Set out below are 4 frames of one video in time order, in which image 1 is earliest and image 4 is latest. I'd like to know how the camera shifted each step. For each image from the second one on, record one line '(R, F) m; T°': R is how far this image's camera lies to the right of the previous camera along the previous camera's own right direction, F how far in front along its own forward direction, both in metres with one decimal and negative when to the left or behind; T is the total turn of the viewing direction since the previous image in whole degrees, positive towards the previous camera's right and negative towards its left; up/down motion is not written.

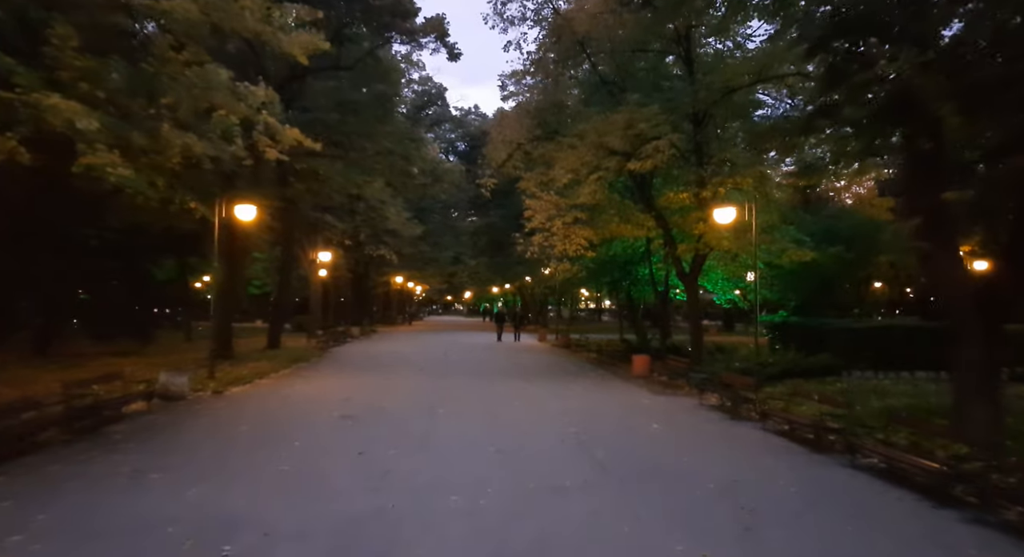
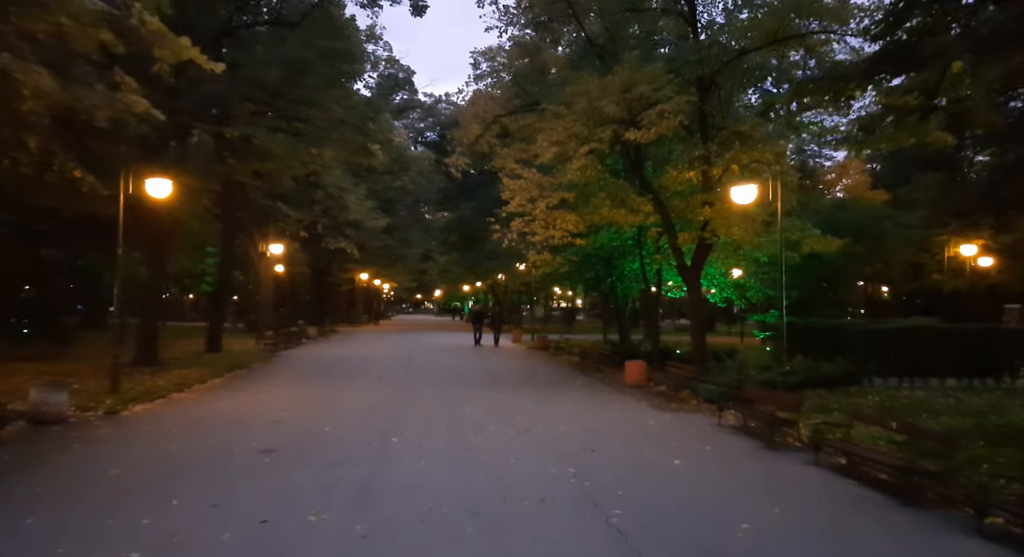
(-0.1, +3.4) m; +2°
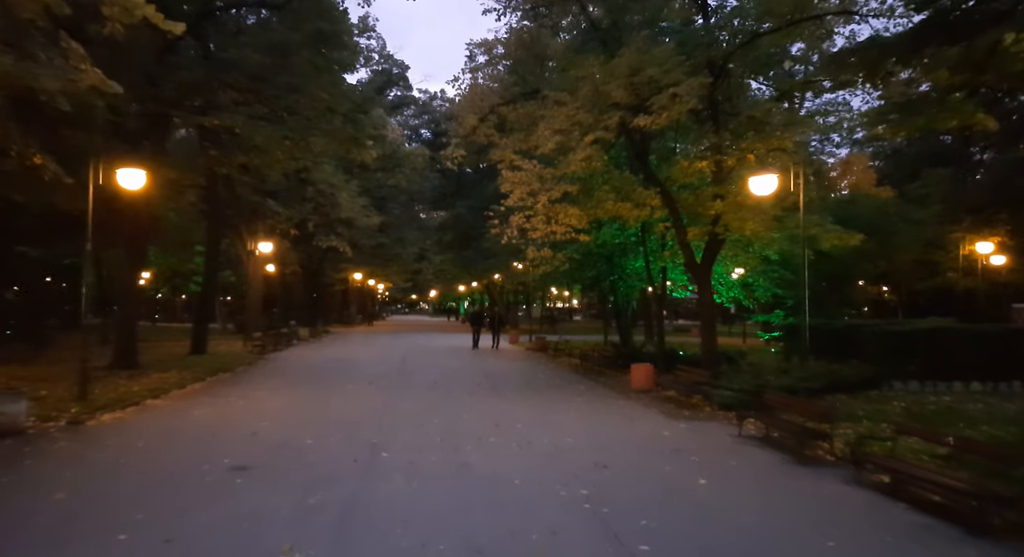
(-0.1, +1.1) m; 0°
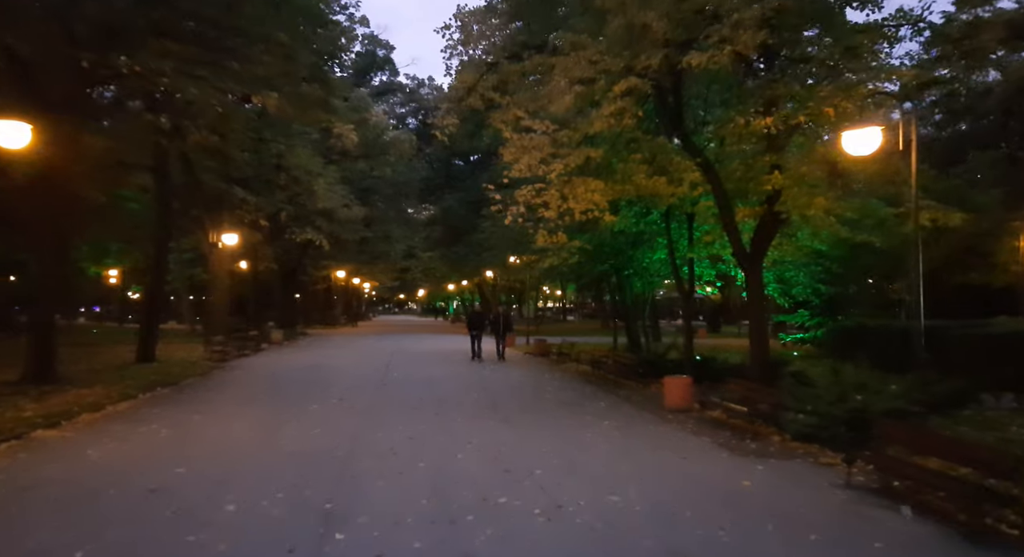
(-0.3, +3.7) m; +1°
